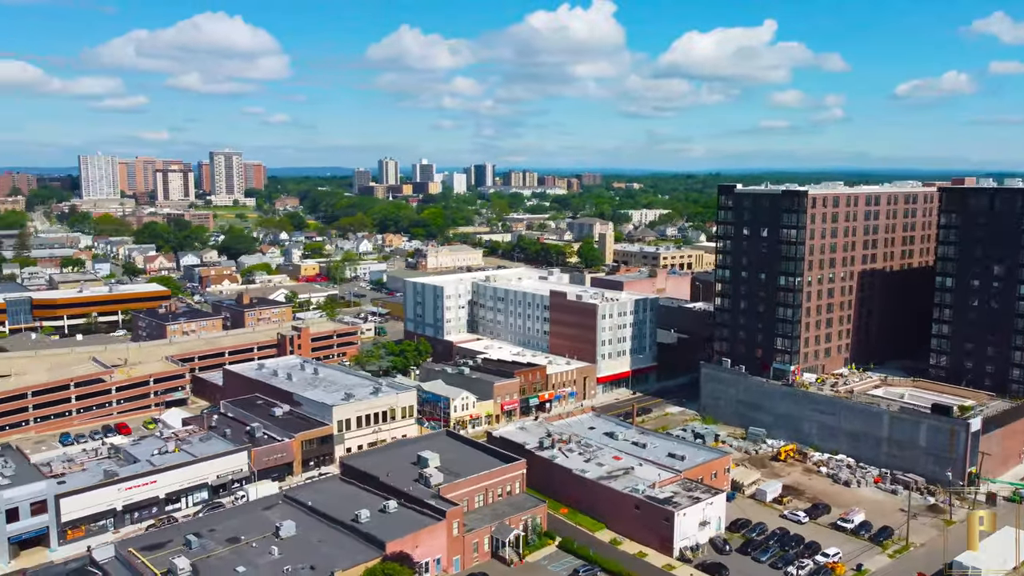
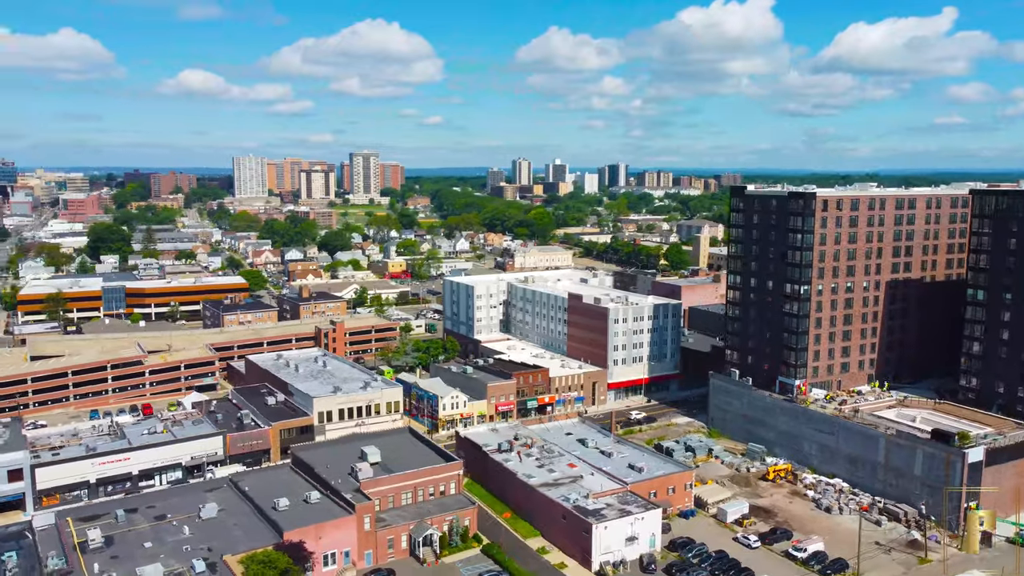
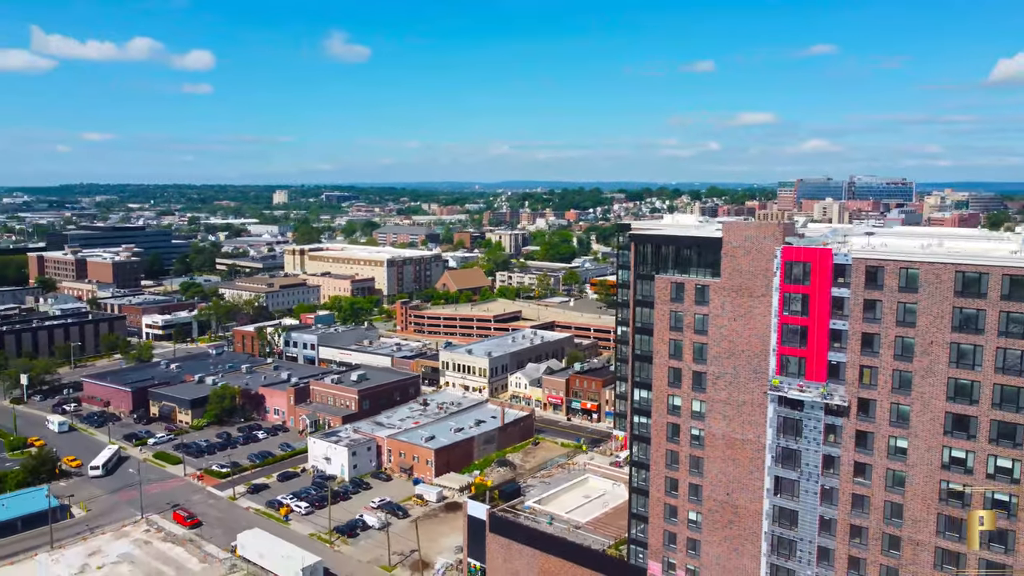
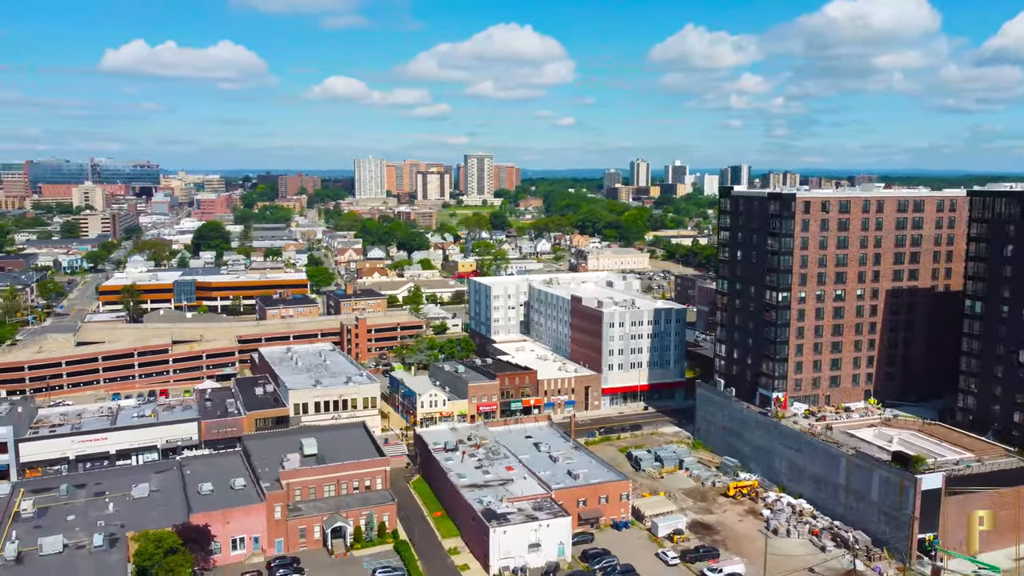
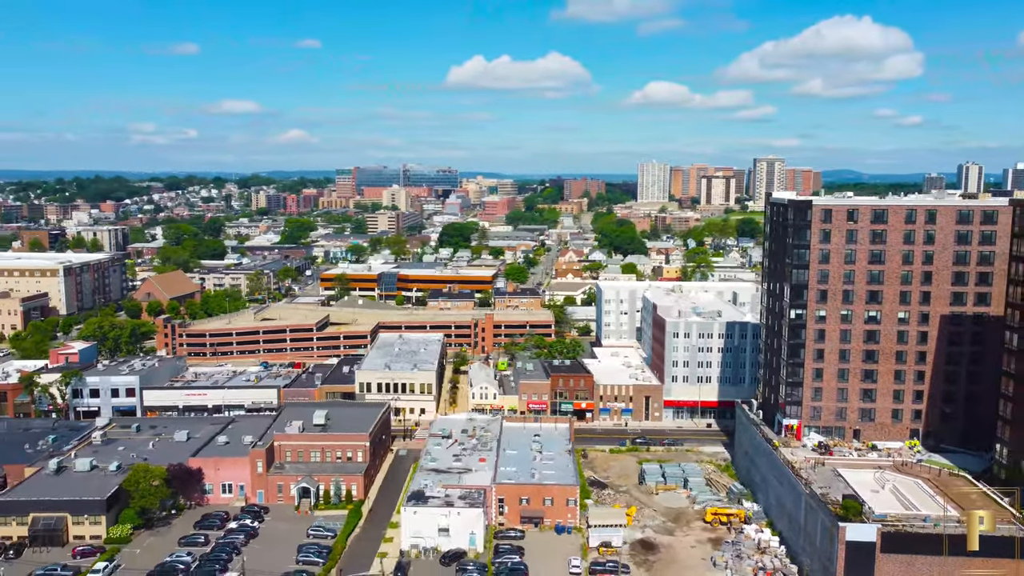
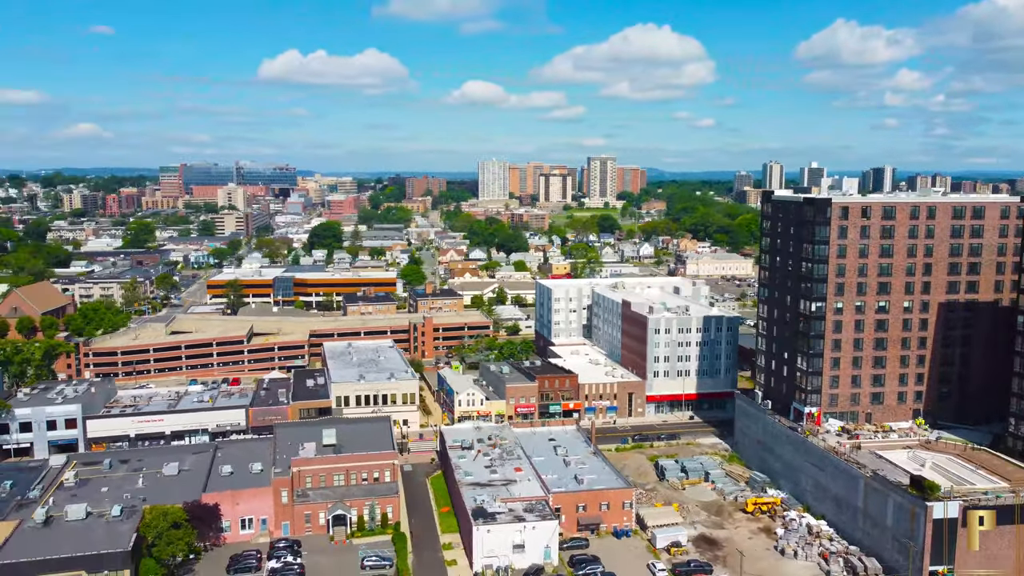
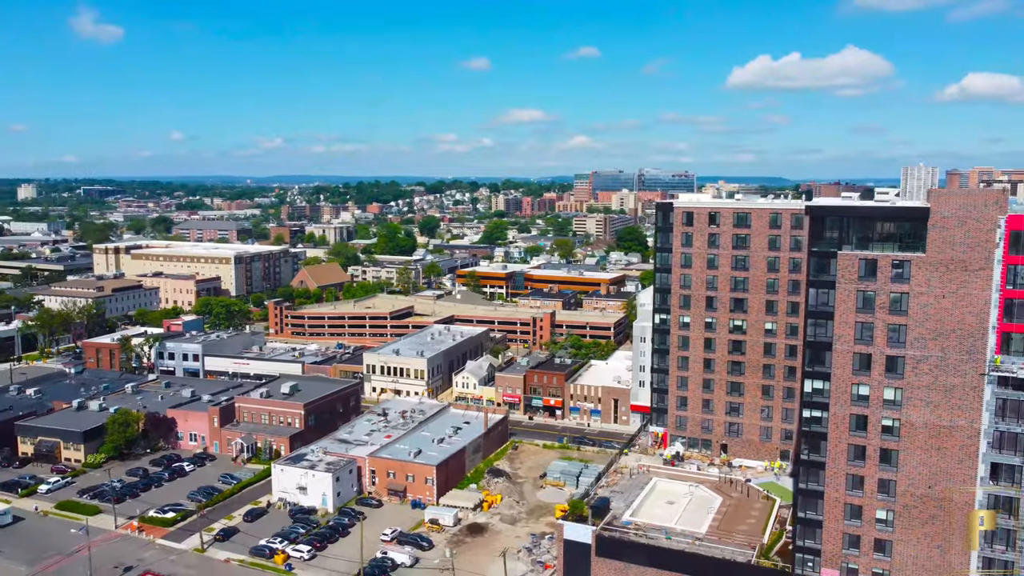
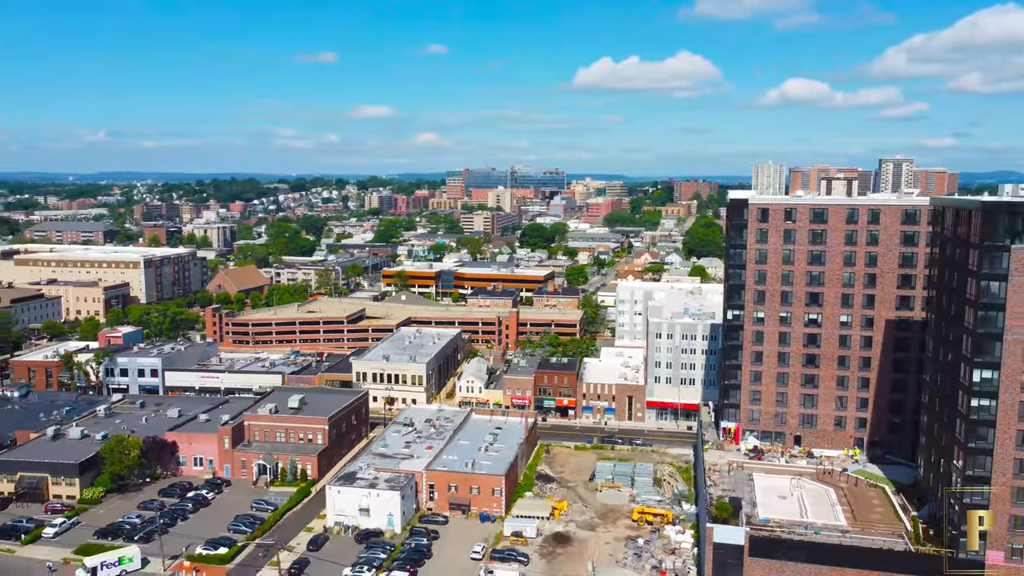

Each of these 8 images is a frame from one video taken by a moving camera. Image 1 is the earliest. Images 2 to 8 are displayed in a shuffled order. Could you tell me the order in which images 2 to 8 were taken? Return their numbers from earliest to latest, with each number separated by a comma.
2, 4, 6, 5, 8, 7, 3
